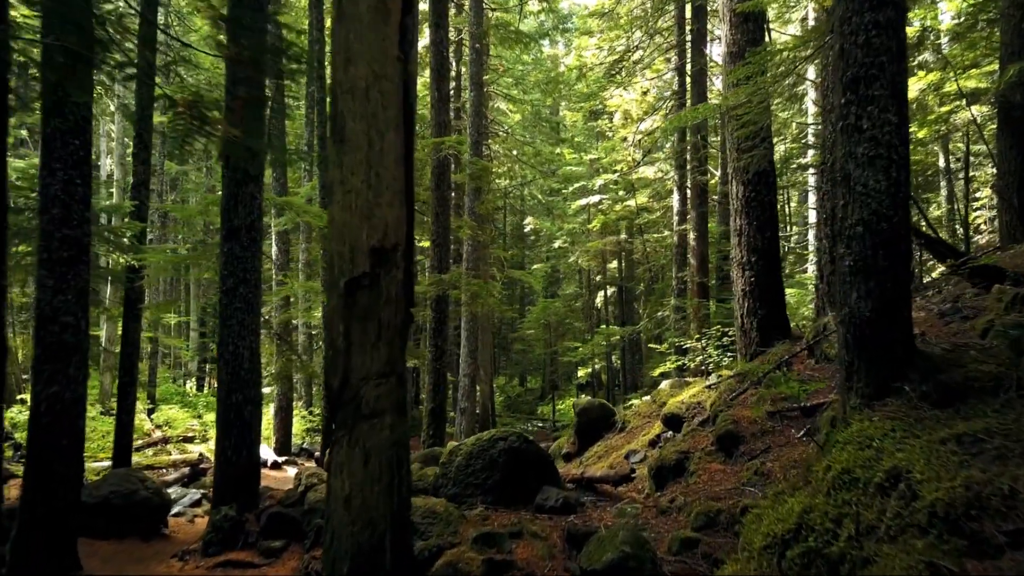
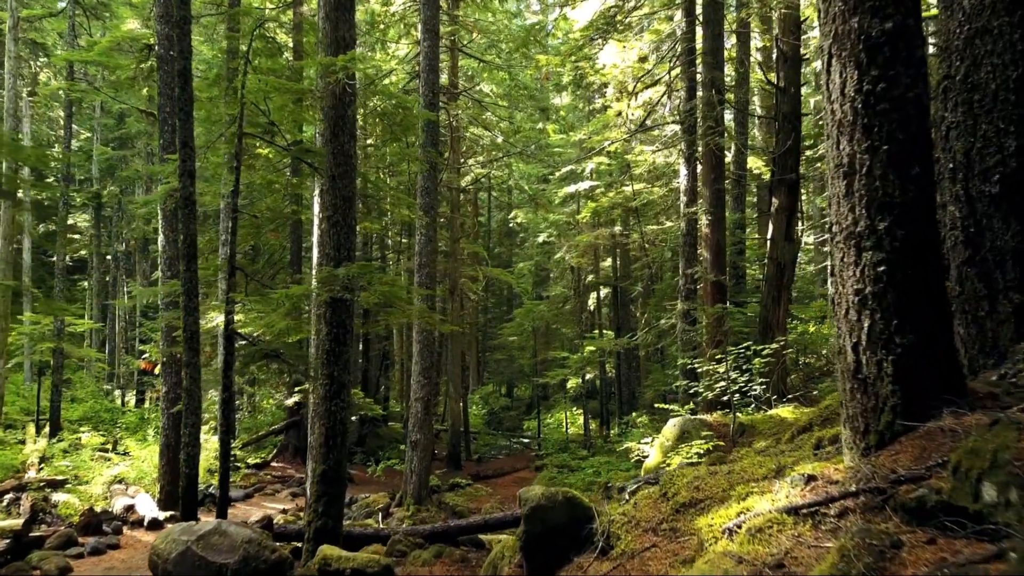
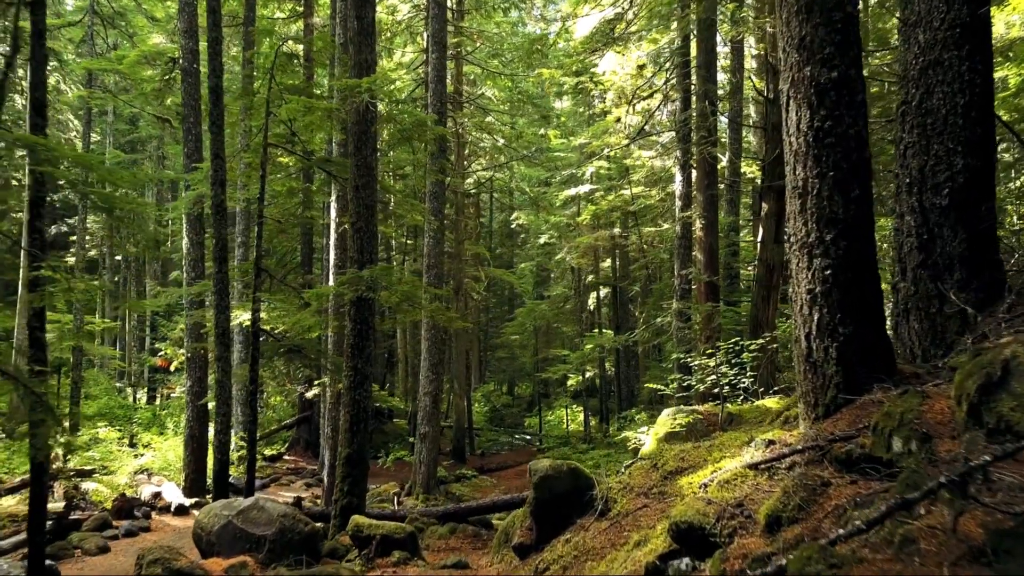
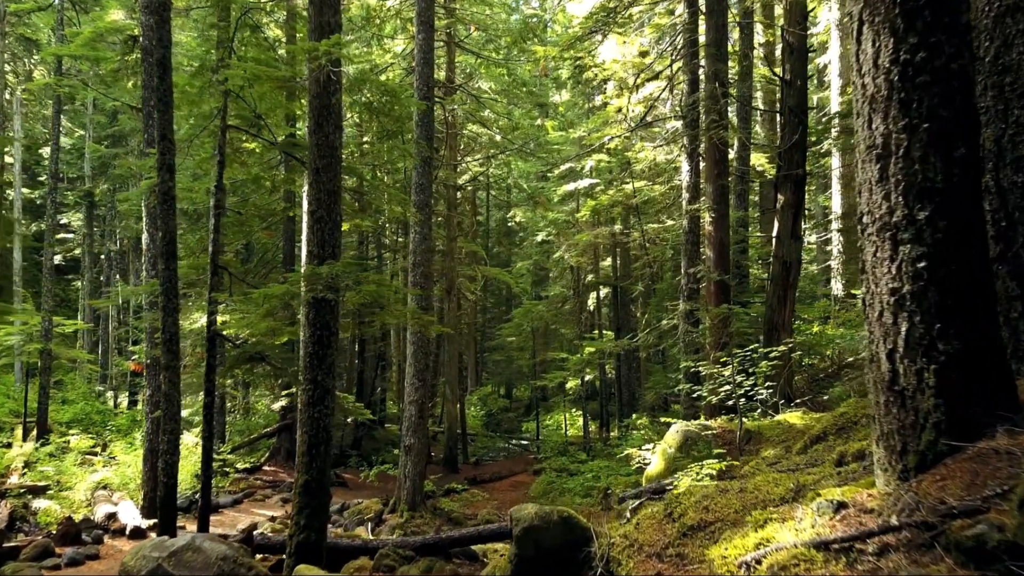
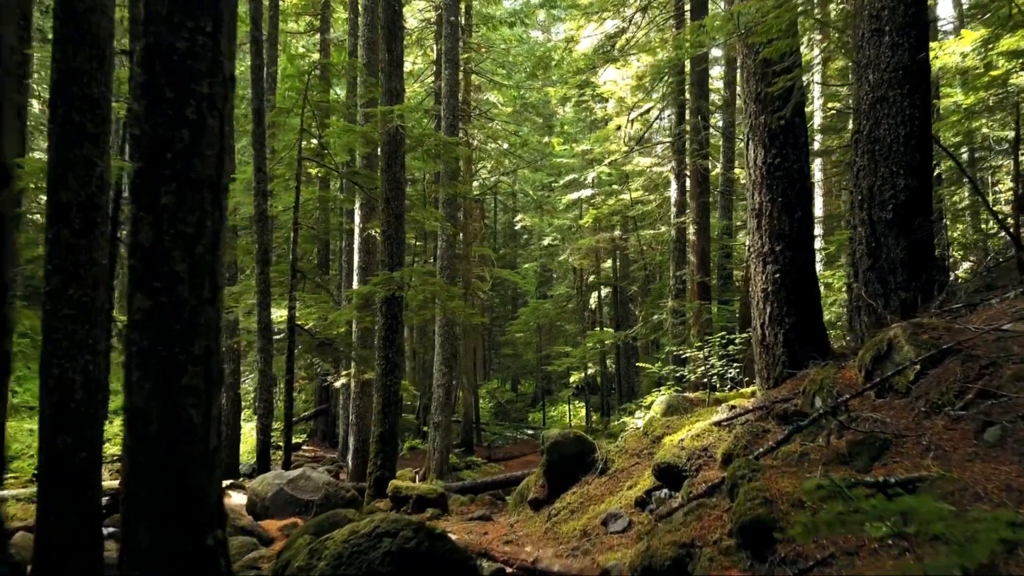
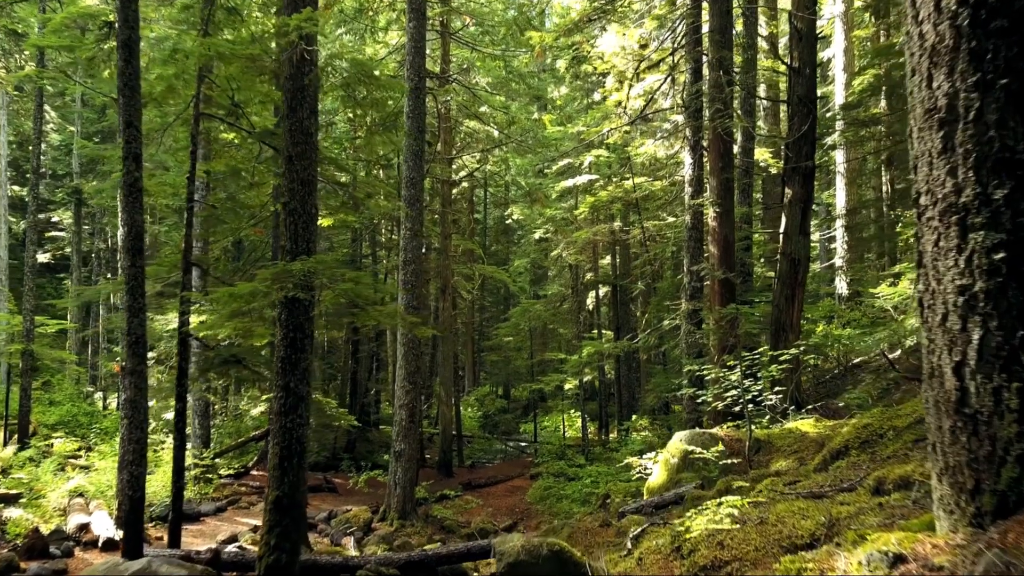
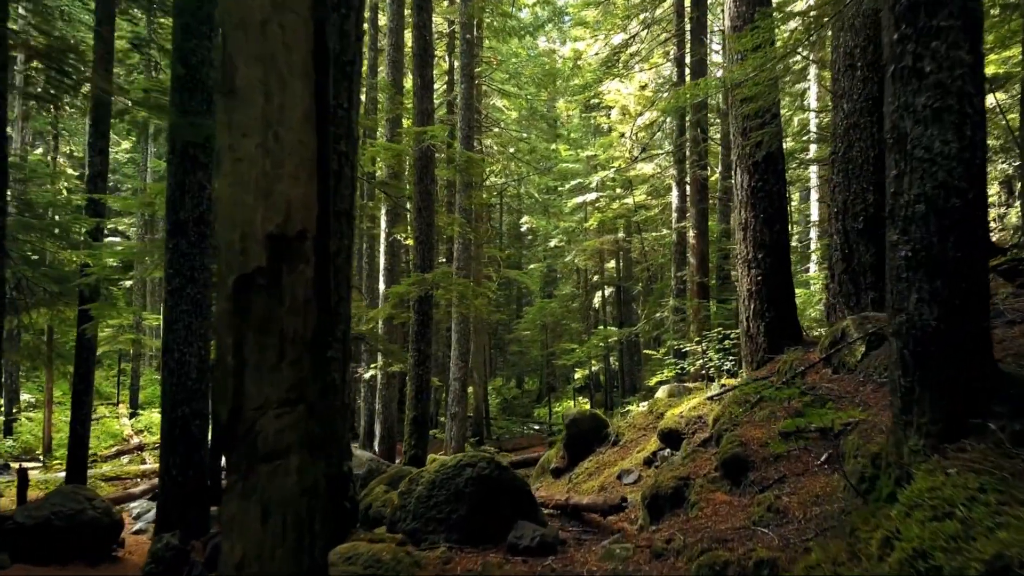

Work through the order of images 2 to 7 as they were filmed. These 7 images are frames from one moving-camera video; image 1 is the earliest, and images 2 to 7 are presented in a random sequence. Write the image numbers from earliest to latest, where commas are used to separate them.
7, 5, 3, 2, 4, 6
